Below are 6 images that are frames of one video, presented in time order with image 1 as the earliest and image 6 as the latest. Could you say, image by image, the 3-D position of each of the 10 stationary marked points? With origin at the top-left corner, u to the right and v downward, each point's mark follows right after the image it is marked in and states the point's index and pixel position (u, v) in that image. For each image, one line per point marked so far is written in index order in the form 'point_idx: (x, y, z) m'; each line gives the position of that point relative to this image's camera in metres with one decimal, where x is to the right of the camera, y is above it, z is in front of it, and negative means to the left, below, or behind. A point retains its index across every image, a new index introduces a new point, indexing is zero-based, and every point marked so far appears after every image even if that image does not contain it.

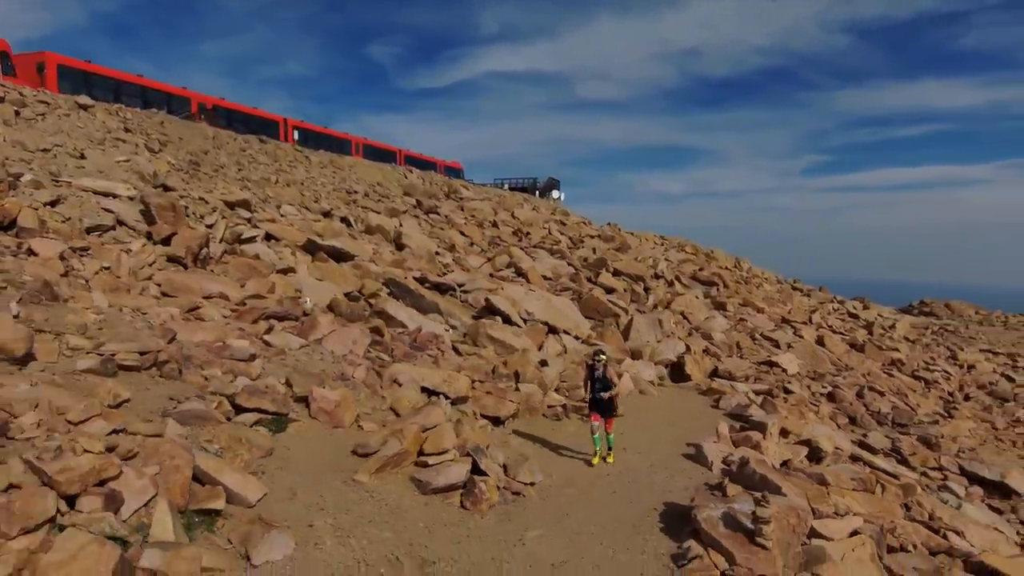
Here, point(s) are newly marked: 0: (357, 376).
0: (-1.9, -1.0, +7.5) m
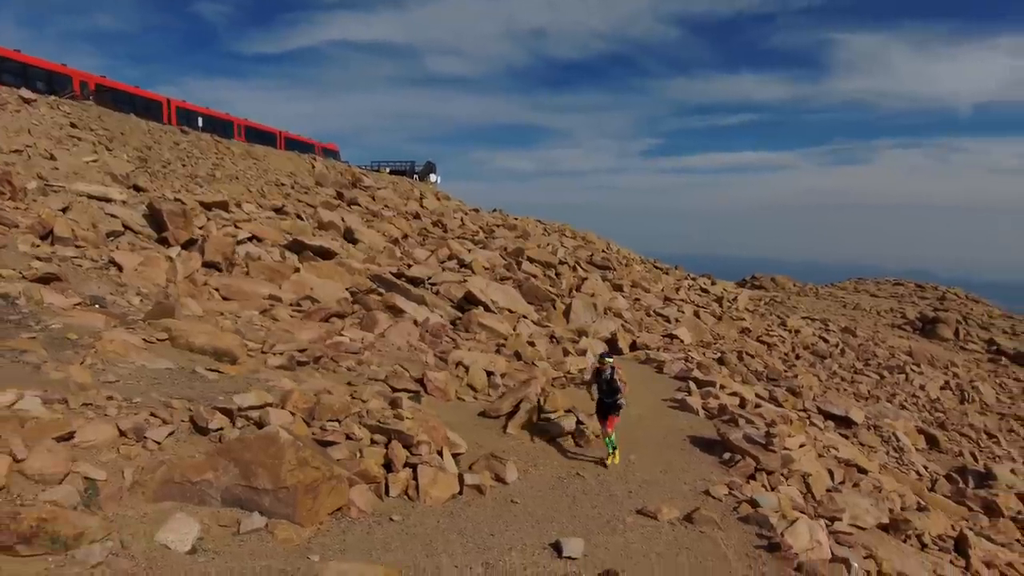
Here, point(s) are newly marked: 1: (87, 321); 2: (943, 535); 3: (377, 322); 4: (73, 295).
0: (-1.2, -1.0, +9.4) m
1: (-4.4, -0.4, +6.5) m
2: (+5.5, -3.1, +8.4) m
3: (-2.2, -0.6, +10.3) m
4: (-5.1, -0.1, +7.4) m
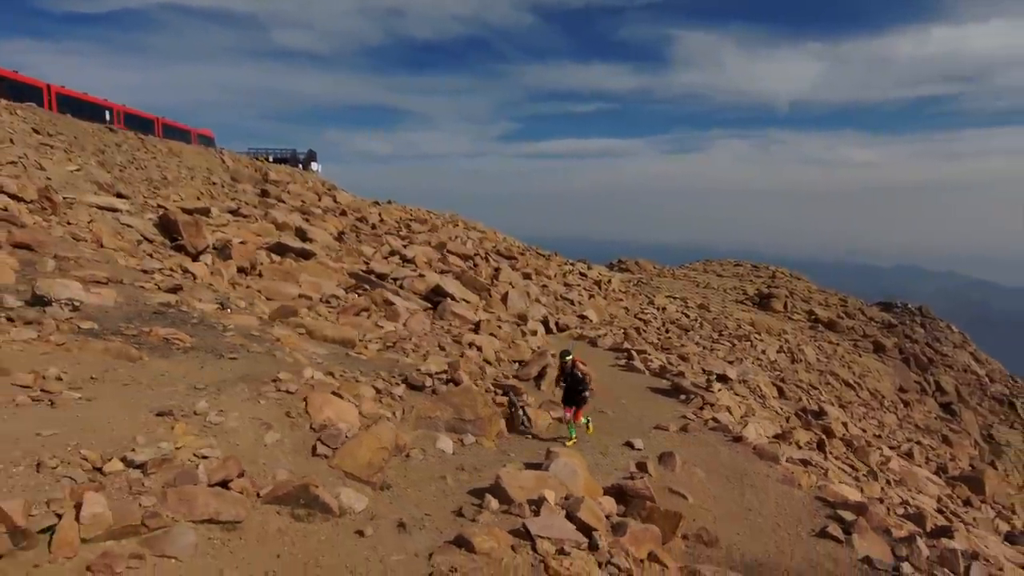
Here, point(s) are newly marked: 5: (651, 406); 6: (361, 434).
0: (-1.1, -1.0, +12.1) m
1: (-3.6, -0.5, +8.6) m
2: (+5.7, -3.0, +12.6) m
3: (-2.3, -0.5, +12.8) m
4: (-4.5, -0.2, +9.3) m
5: (+2.2, -1.9, +10.4) m
6: (-1.3, -1.3, +5.4) m
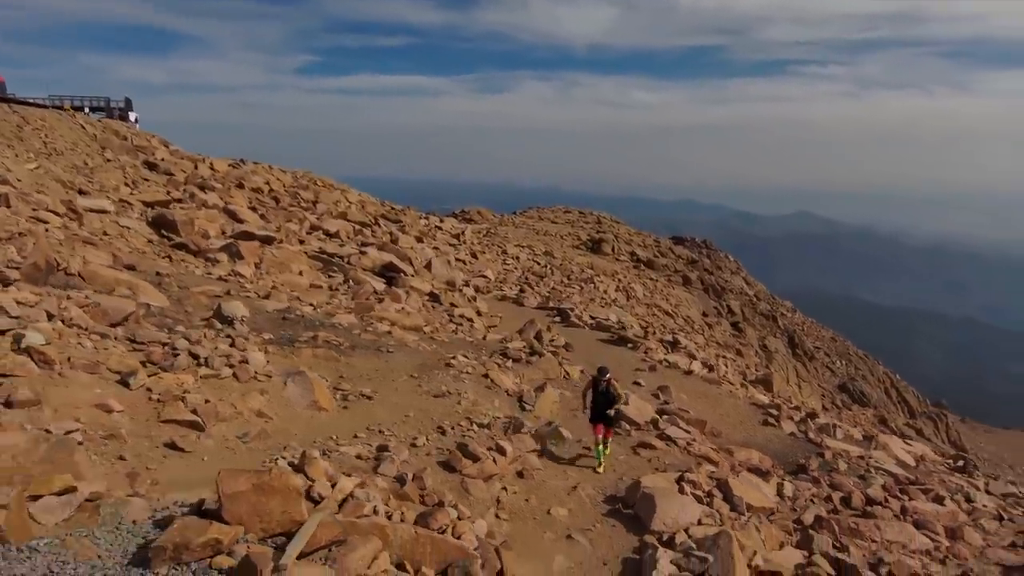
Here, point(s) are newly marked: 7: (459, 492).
0: (-1.4, -0.6, +15.1) m
1: (-2.8, -0.6, +11.0) m
2: (+5.1, -2.1, +17.6) m
3: (-2.7, -0.2, +15.3) m
4: (-3.8, -0.3, +11.4) m
5: (+2.3, -1.5, +14.5) m
6: (+0.3, -1.5, +8.6) m
7: (-0.5, -1.8, +5.5) m
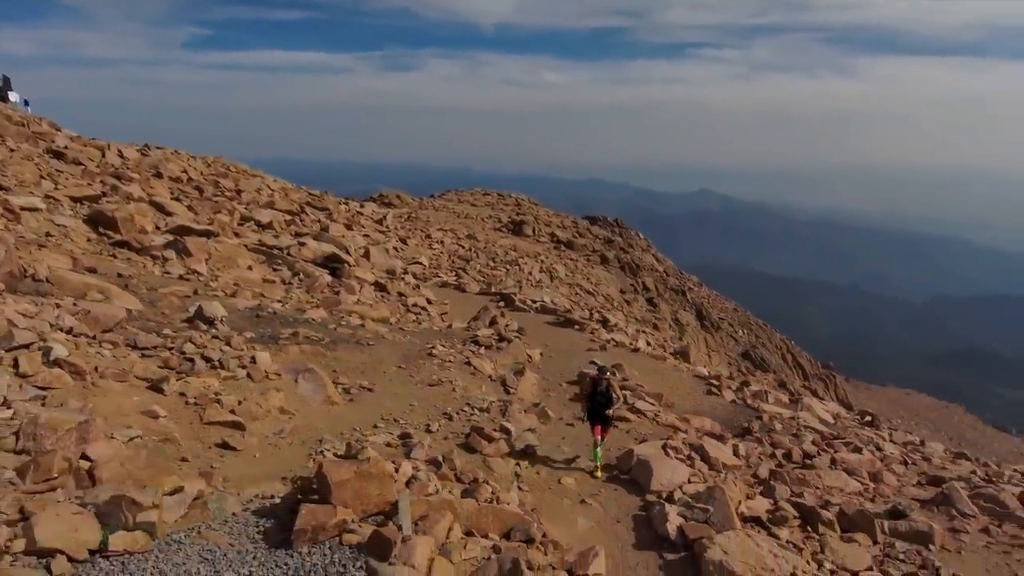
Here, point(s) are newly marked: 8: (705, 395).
0: (-2.5, -0.4, +15.5) m
1: (-3.4, -0.5, +11.2) m
2: (+3.6, -1.6, +18.9) m
3: (-3.9, 0.0, +15.5) m
4: (-4.4, -0.2, +11.5) m
5: (+1.2, -1.2, +15.4) m
6: (+0.1, -1.4, +9.3) m
7: (-0.3, -1.8, +6.2) m
8: (+3.7, -2.0, +12.2) m
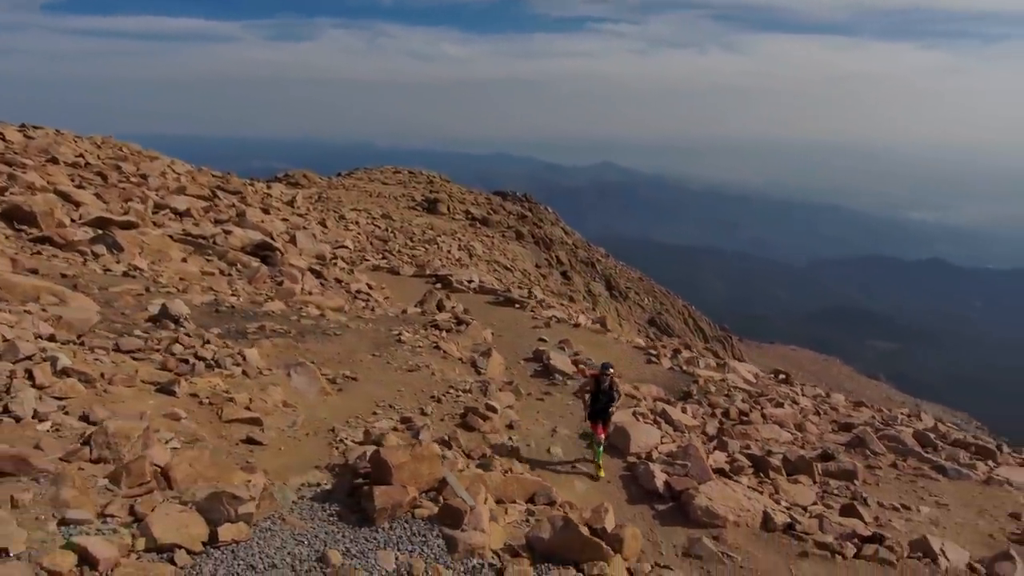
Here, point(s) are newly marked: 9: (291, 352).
0: (-3.9, -0.1, +15.6) m
1: (-4.1, -0.4, +11.3) m
2: (+1.7, -0.9, +19.9) m
3: (-5.3, +0.3, +15.5) m
4: (-5.2, -0.1, +11.4) m
5: (-0.1, -0.7, +16.1) m
6: (-0.4, -1.2, +9.9) m
7: (-0.3, -1.7, +6.8) m
8: (+2.8, -1.6, +13.3) m
9: (-3.2, -0.9, +9.2) m
